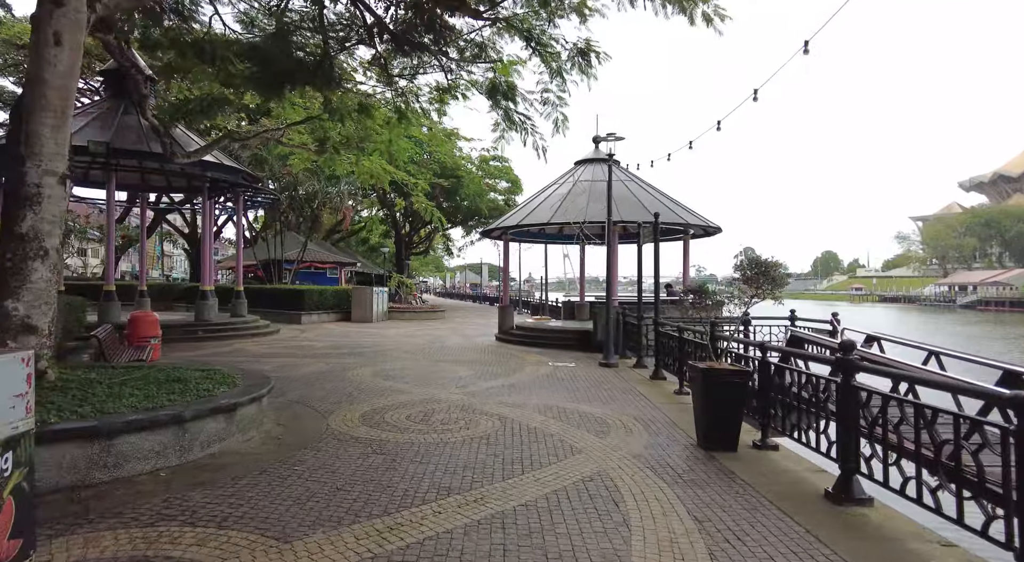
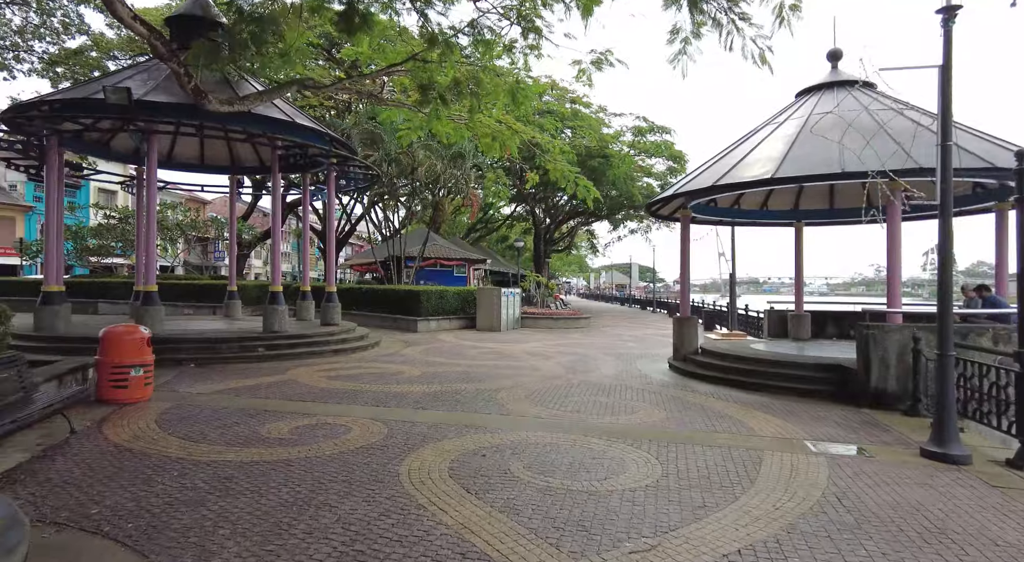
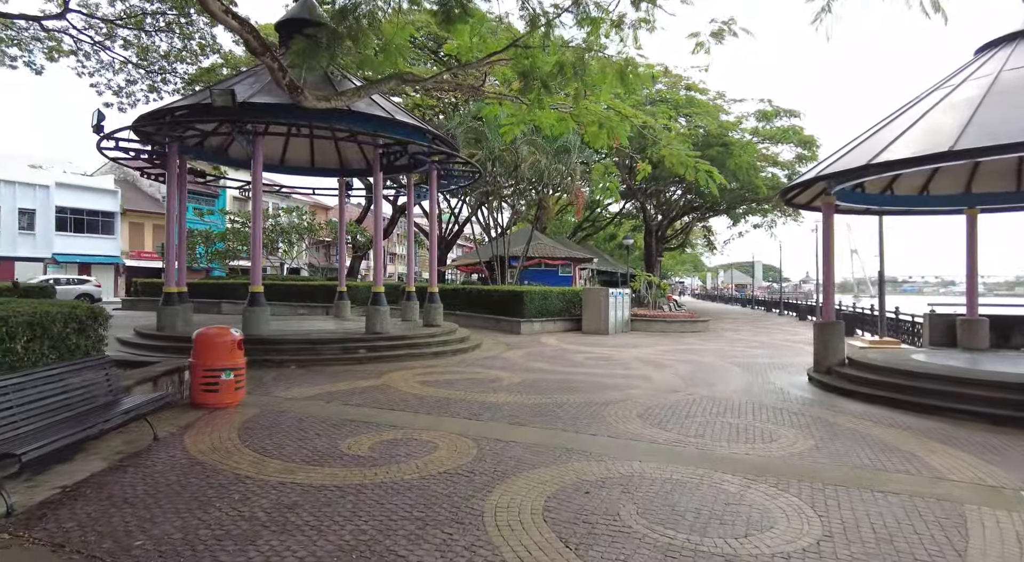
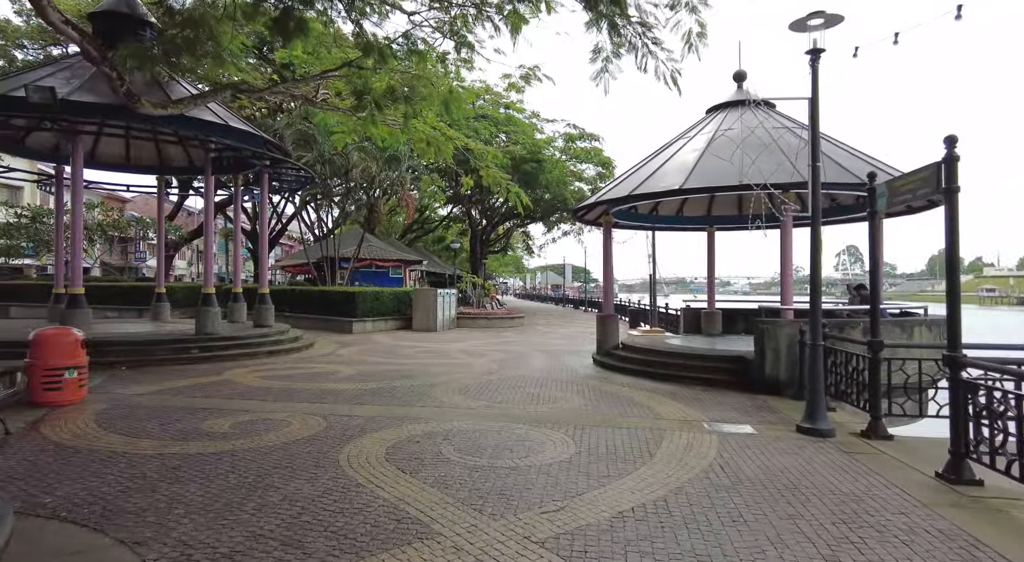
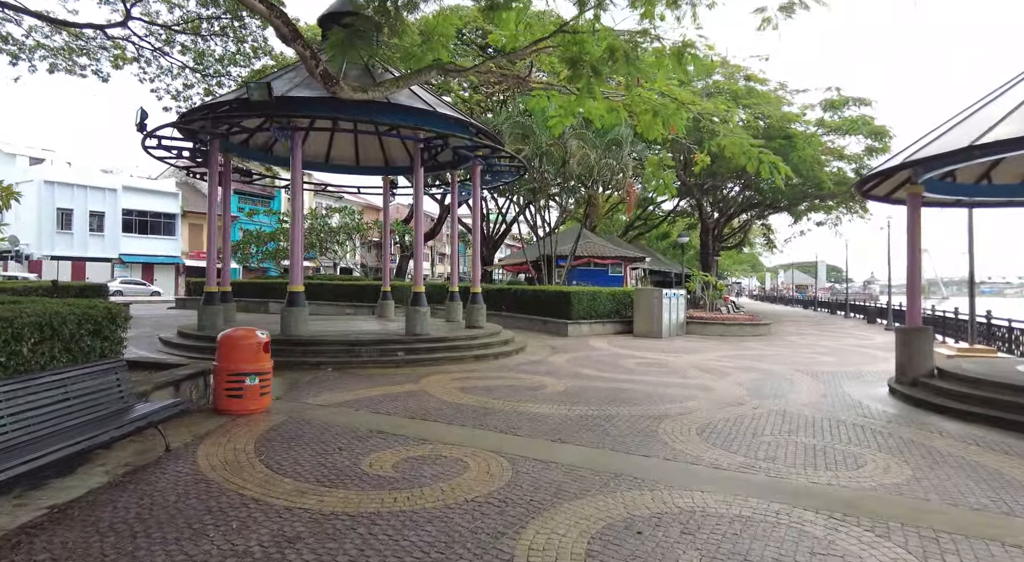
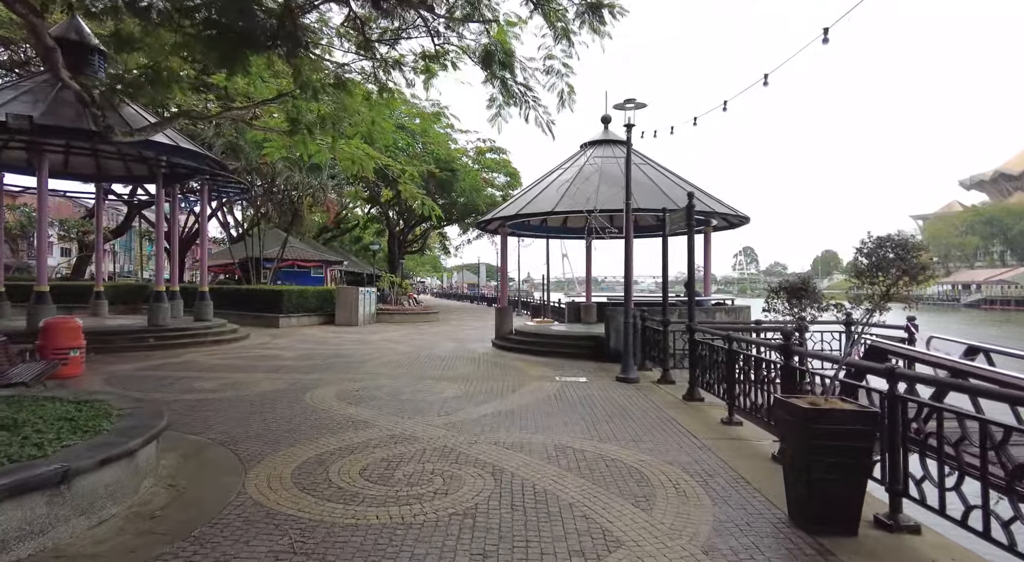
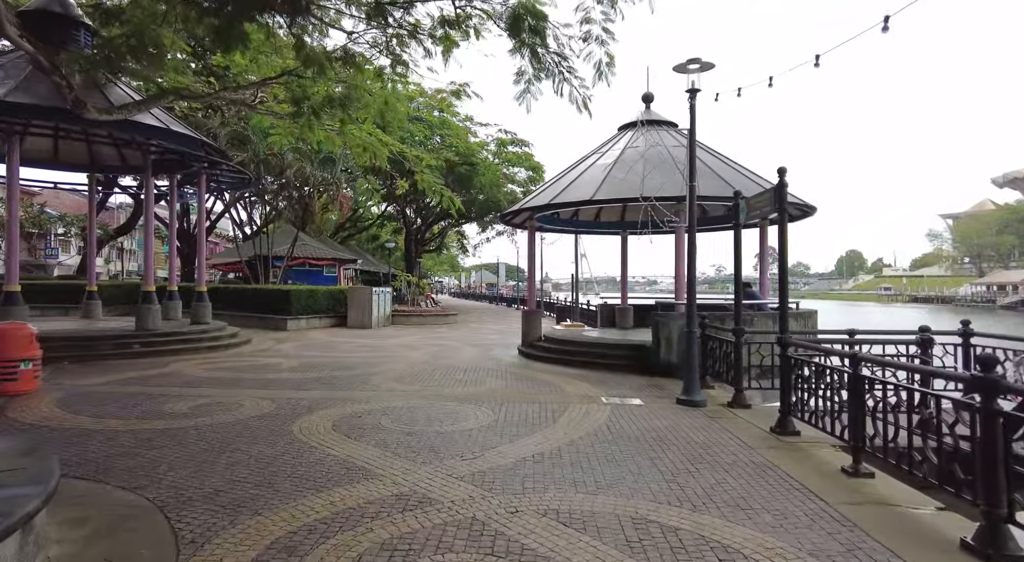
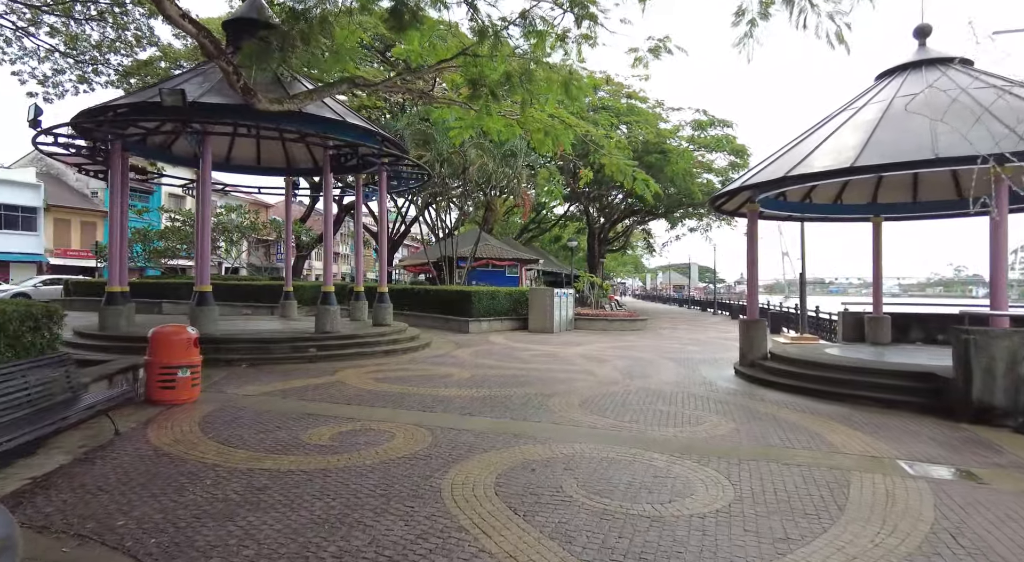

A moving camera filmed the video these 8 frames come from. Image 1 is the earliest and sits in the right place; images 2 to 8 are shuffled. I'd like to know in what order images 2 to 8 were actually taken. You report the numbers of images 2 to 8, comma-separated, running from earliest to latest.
6, 7, 4, 2, 8, 3, 5
